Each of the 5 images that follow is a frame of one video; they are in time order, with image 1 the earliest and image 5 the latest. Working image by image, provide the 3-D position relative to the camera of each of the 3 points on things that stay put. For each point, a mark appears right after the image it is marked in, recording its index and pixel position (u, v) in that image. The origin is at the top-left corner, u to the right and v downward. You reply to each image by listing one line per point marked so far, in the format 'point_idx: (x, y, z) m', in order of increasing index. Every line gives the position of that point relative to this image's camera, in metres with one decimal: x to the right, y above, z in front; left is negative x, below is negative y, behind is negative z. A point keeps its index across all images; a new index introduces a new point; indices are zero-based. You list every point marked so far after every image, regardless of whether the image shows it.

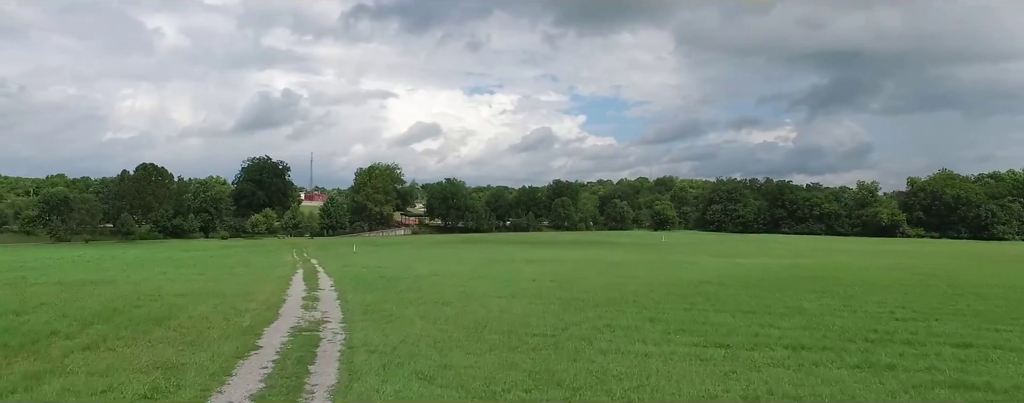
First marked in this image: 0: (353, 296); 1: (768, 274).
0: (-2.1, -1.2, +7.3) m
1: (+6.5, -1.9, +14.2) m
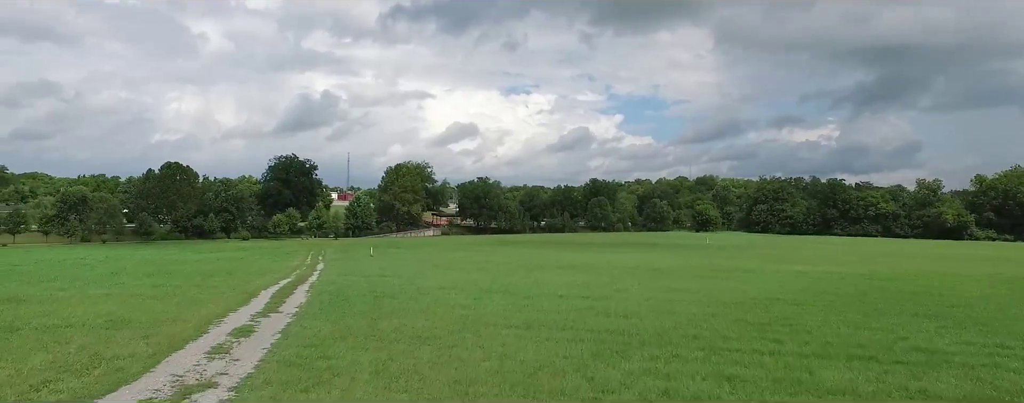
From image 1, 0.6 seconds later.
0: (-2.0, -1.2, +5.4) m
1: (+7.0, -1.8, +11.8) m
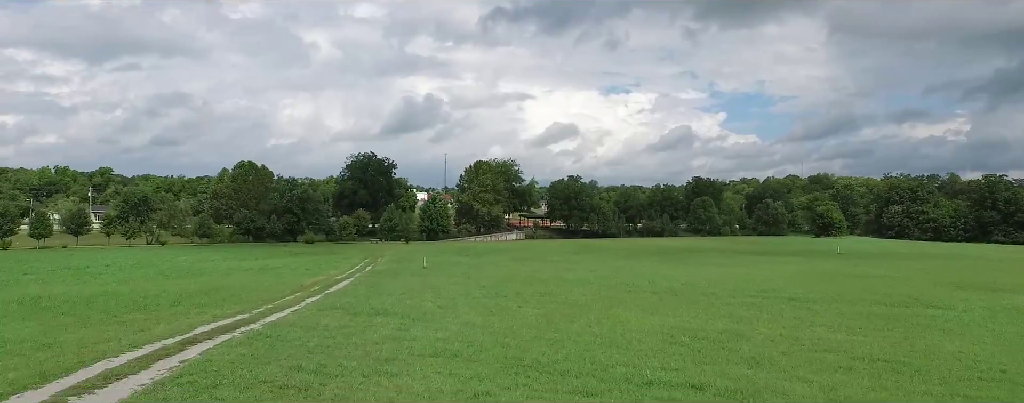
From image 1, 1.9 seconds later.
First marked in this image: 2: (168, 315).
0: (-2.2, -1.2, +1.6) m
1: (+7.7, -1.8, +6.4) m
2: (-4.5, -1.5, +7.2) m
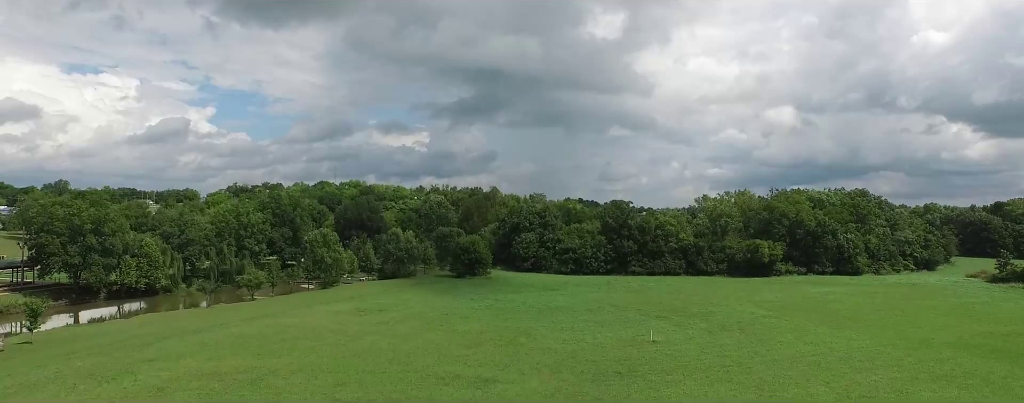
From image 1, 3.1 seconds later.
0: (-0.1, -0.1, -2.5) m
1: (+10.1, -0.8, +1.7) m
2: (-2.1, -0.6, +3.2) m
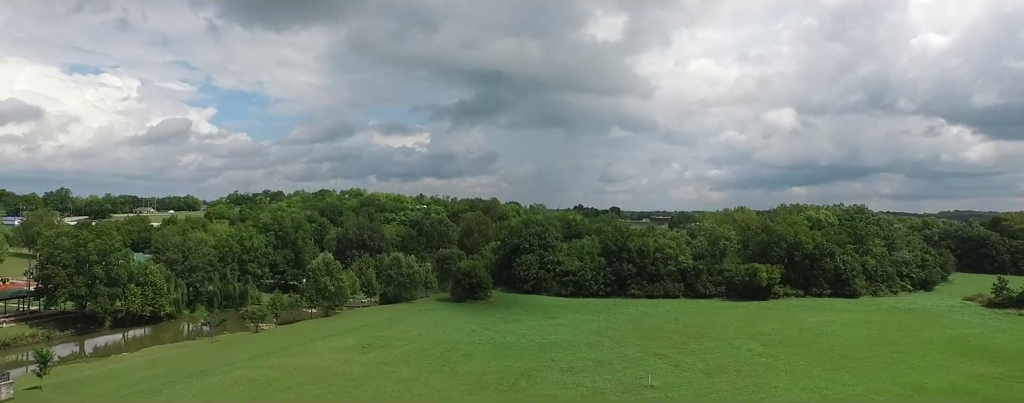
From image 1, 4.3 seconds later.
0: (0.0, -3.1, -1.8) m
1: (+10.2, -3.8, +2.4) m
2: (-2.0, -3.5, +3.8) m
